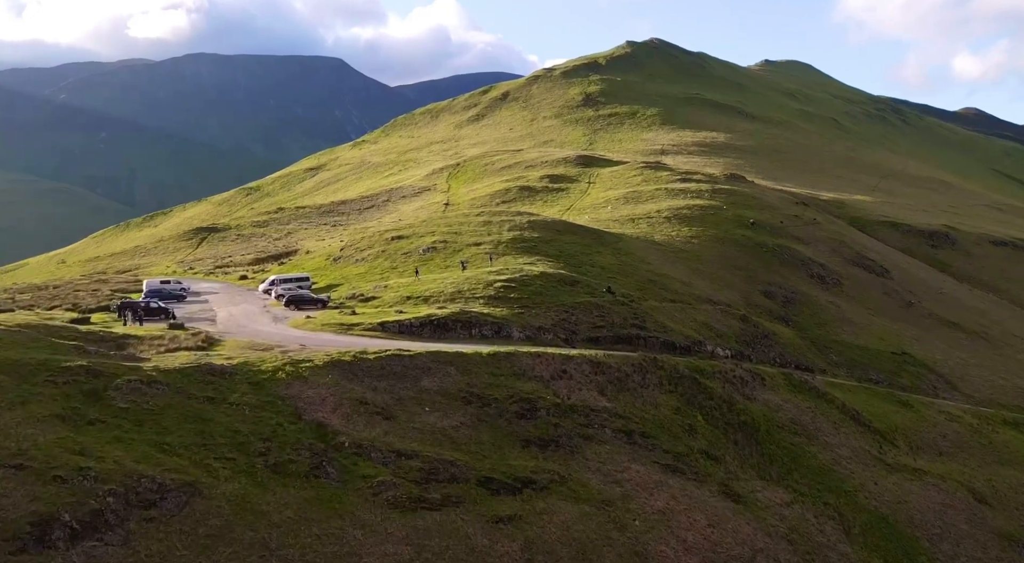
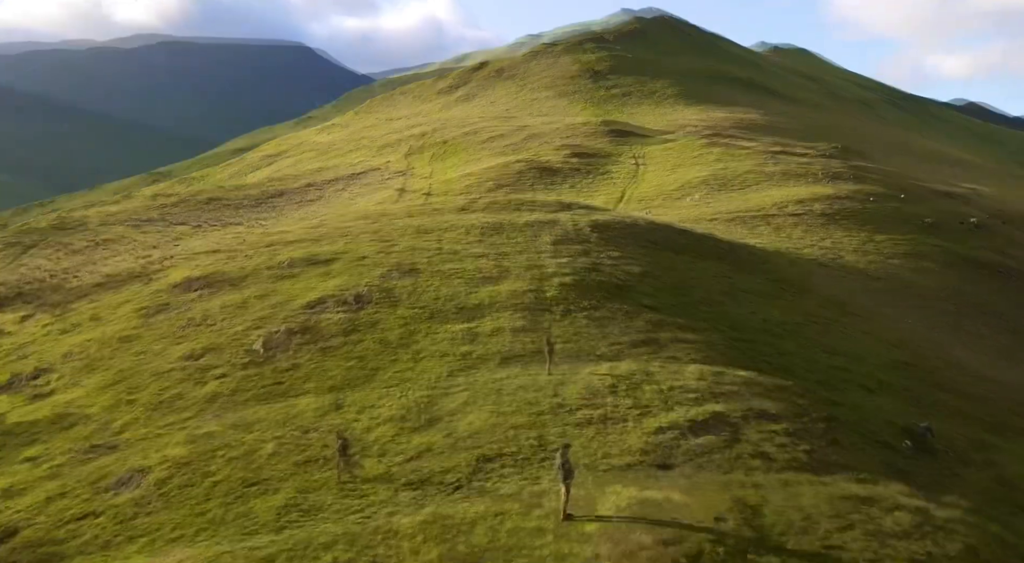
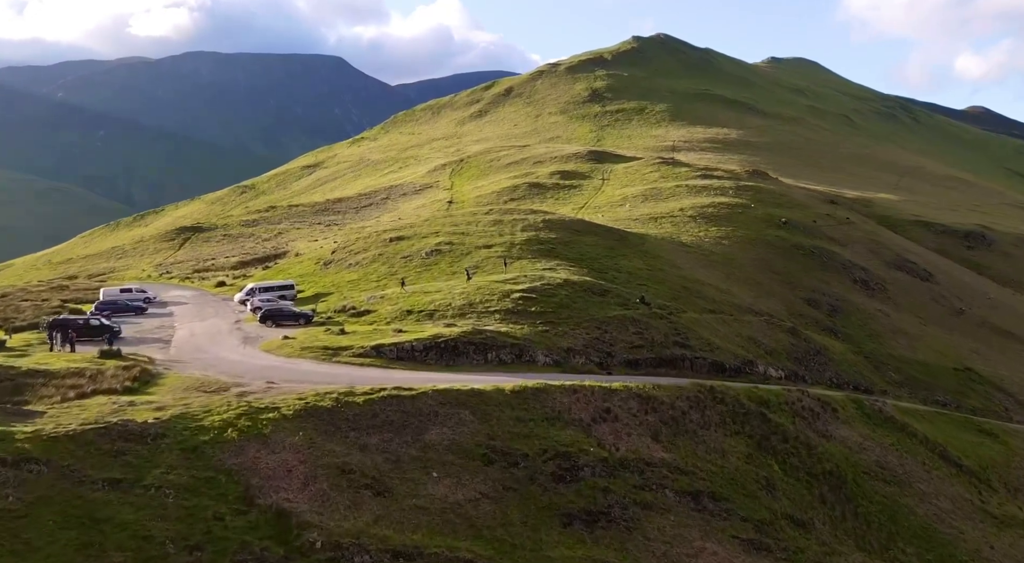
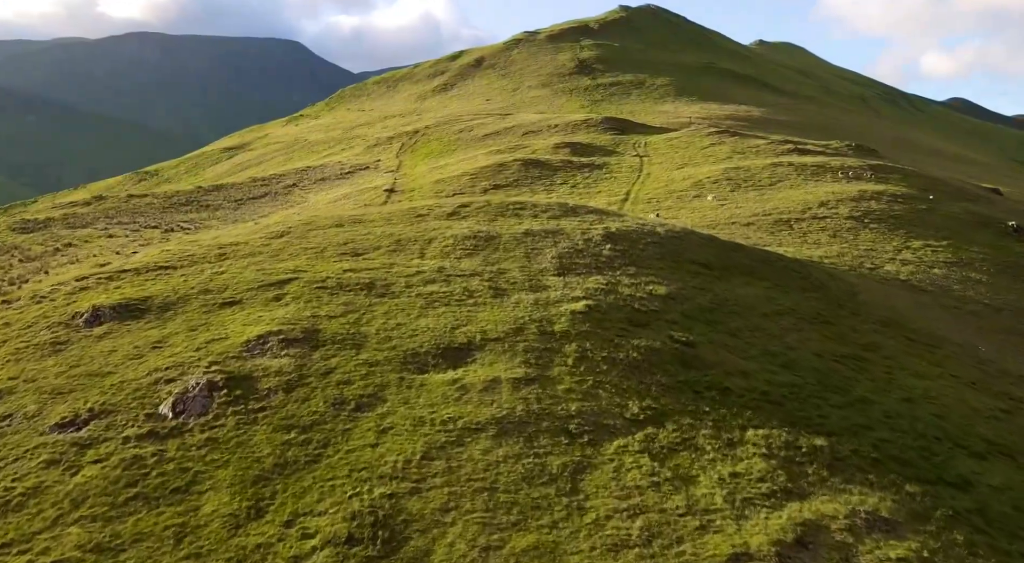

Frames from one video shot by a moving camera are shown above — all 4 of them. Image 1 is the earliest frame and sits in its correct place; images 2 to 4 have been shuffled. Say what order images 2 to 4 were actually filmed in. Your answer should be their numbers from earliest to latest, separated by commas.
3, 2, 4
